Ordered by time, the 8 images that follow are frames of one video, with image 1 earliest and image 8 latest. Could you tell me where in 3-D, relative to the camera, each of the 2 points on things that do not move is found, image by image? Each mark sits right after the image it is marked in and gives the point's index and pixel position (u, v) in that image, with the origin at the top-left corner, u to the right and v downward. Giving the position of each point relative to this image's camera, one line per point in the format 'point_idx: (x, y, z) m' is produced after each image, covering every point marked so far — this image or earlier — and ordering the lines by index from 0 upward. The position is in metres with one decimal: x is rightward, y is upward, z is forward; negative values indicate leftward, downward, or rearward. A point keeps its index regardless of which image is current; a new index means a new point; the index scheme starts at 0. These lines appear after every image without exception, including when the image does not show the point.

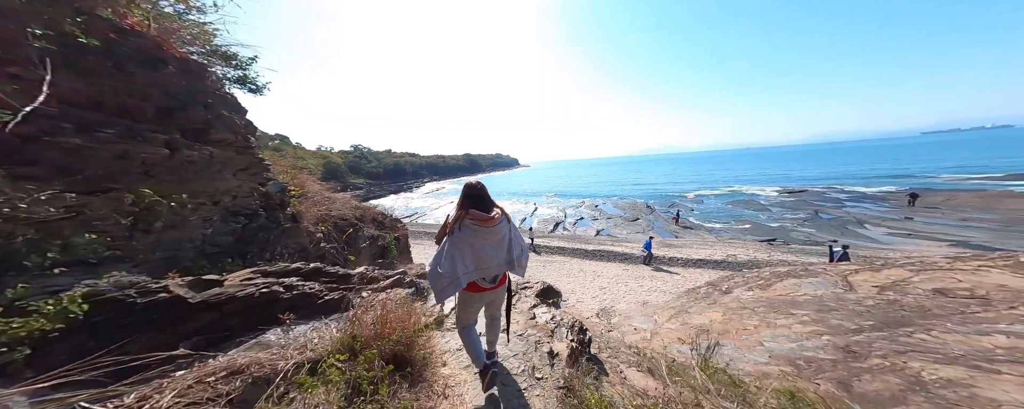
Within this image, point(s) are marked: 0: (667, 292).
0: (+6.7, -3.8, +10.9) m
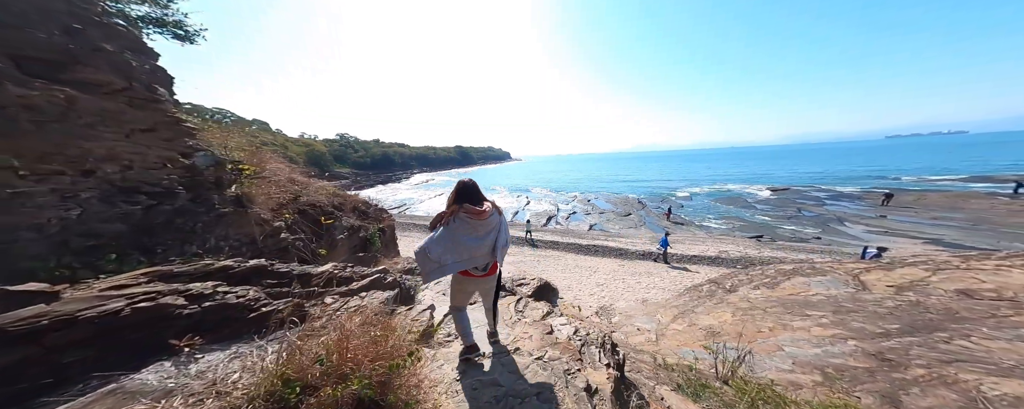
0: (+6.5, -3.6, +10.7) m
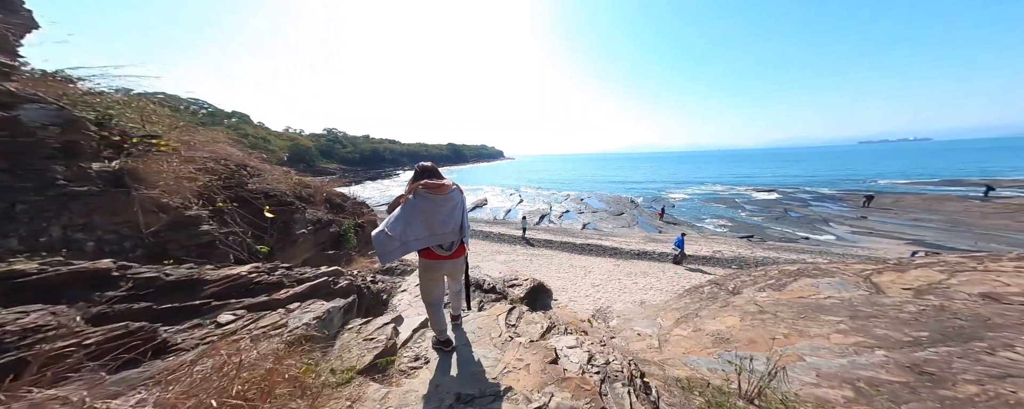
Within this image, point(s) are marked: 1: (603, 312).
0: (+6.1, -3.5, +10.3) m
1: (+3.4, -4.0, +9.7) m
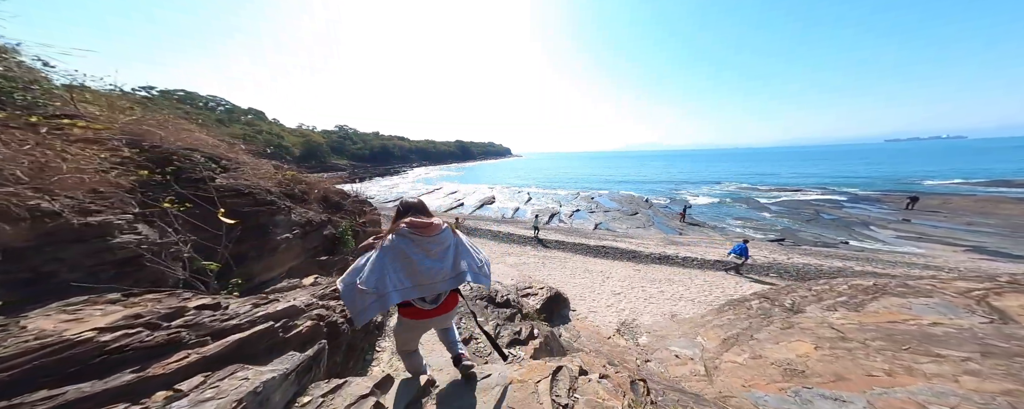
0: (+6.6, -3.5, +9.2) m
1: (+3.9, -4.0, +8.8) m
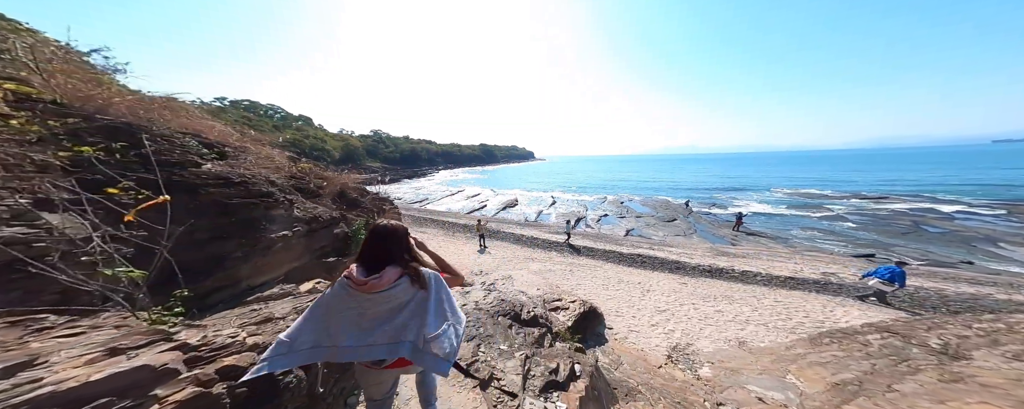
0: (+7.4, -3.6, +7.4) m
1: (+4.7, -4.0, +7.1) m
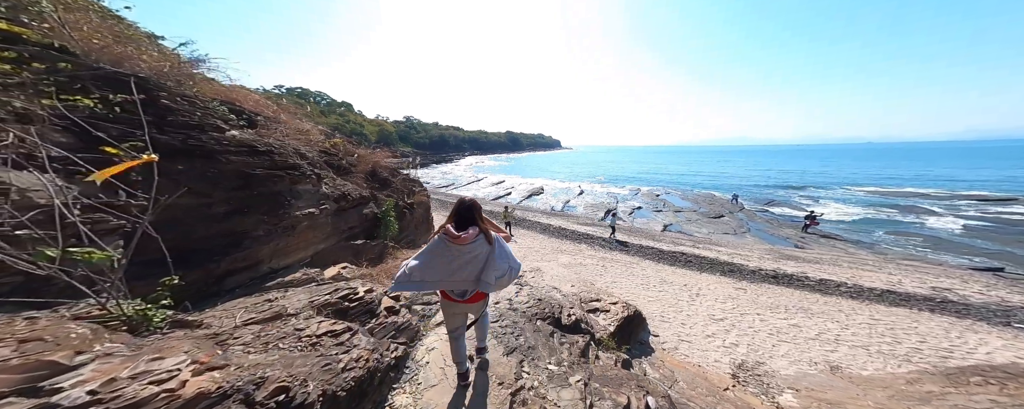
0: (+8.2, -3.5, +6.0) m
1: (+5.5, -3.8, +6.0) m
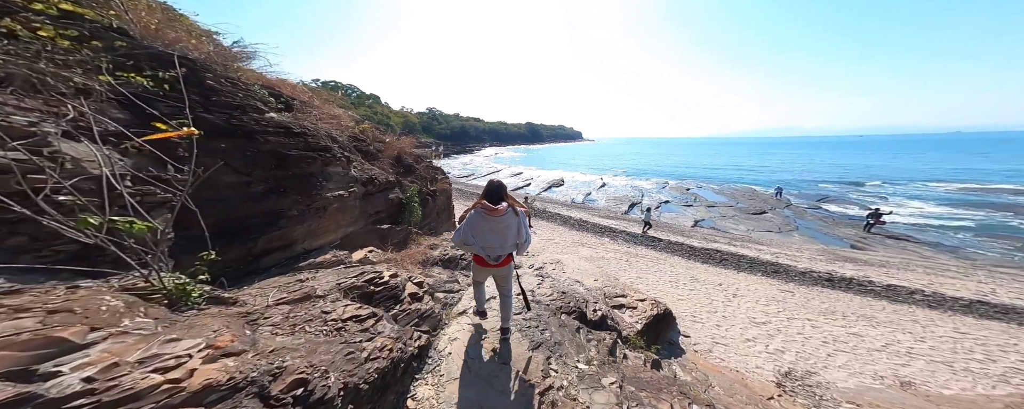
0: (+8.7, -3.4, +5.2) m
1: (+6.0, -3.7, +5.4) m
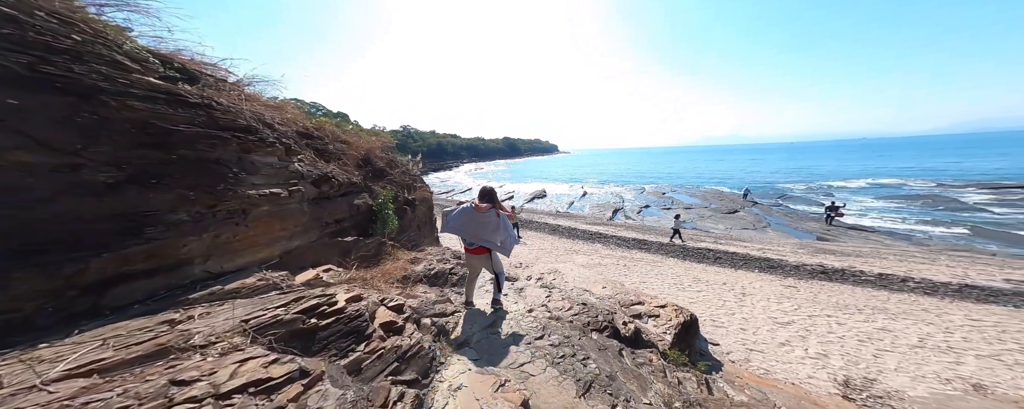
0: (+8.9, -2.8, +4.6) m
1: (+6.2, -3.2, +4.6) m
